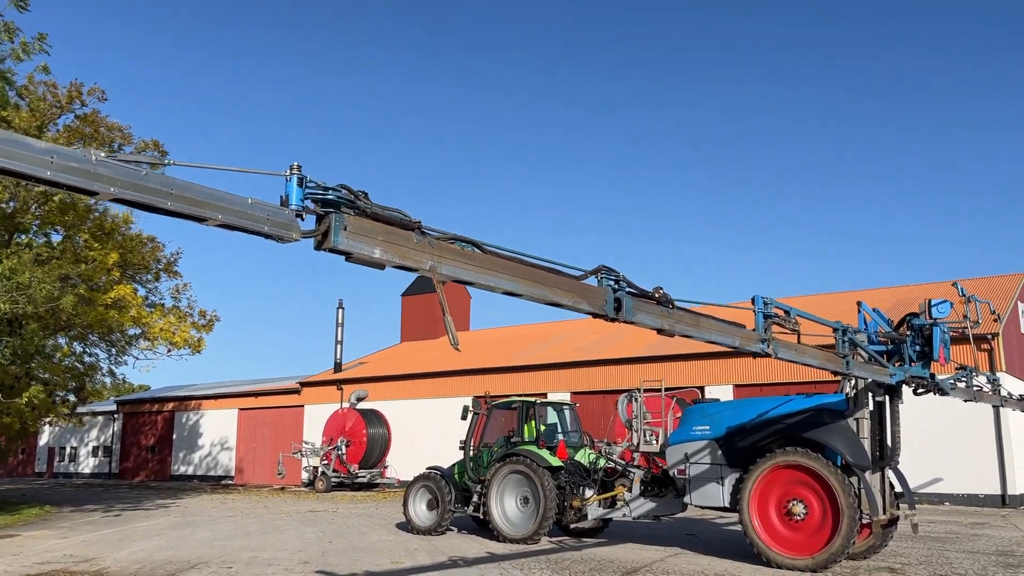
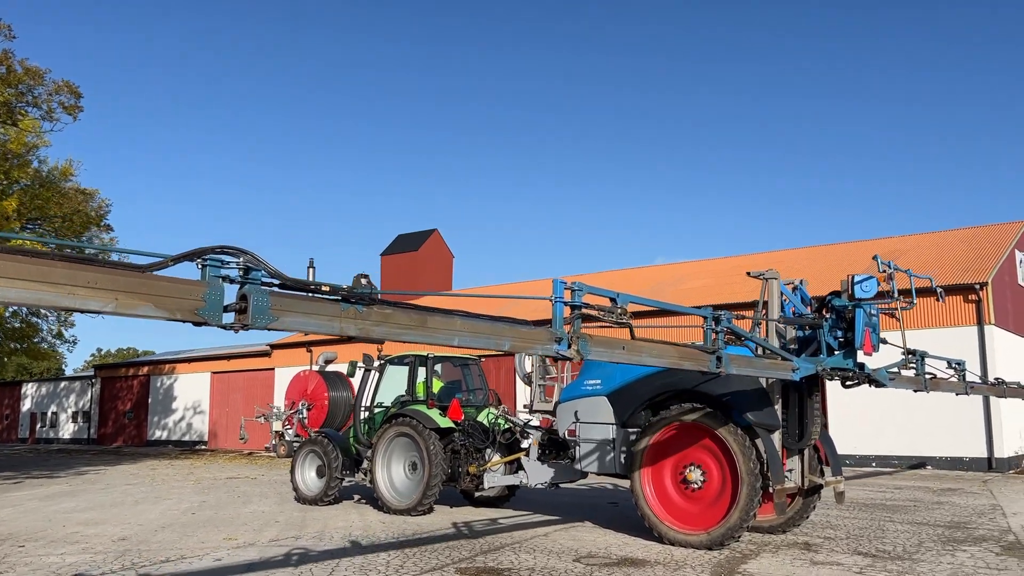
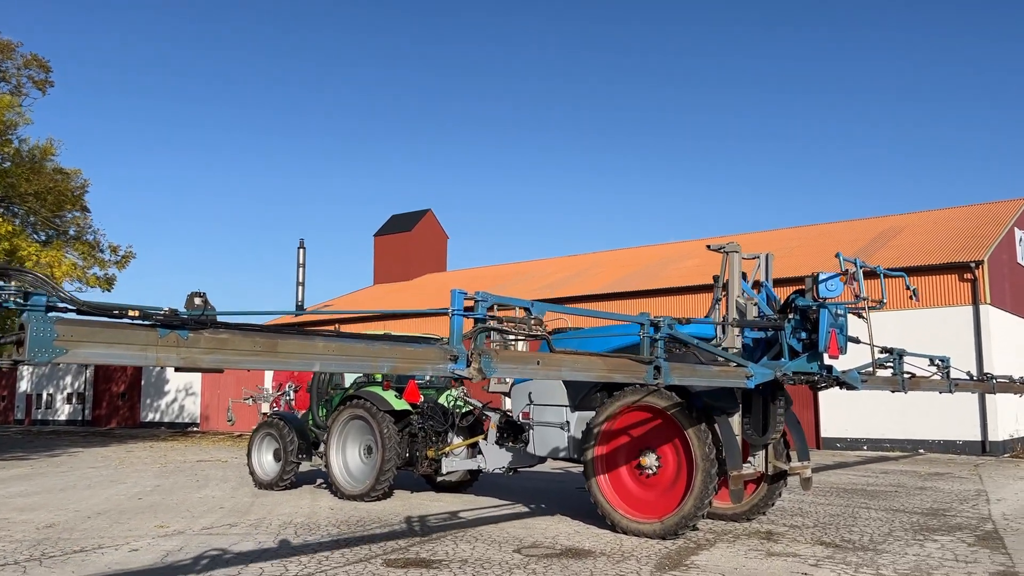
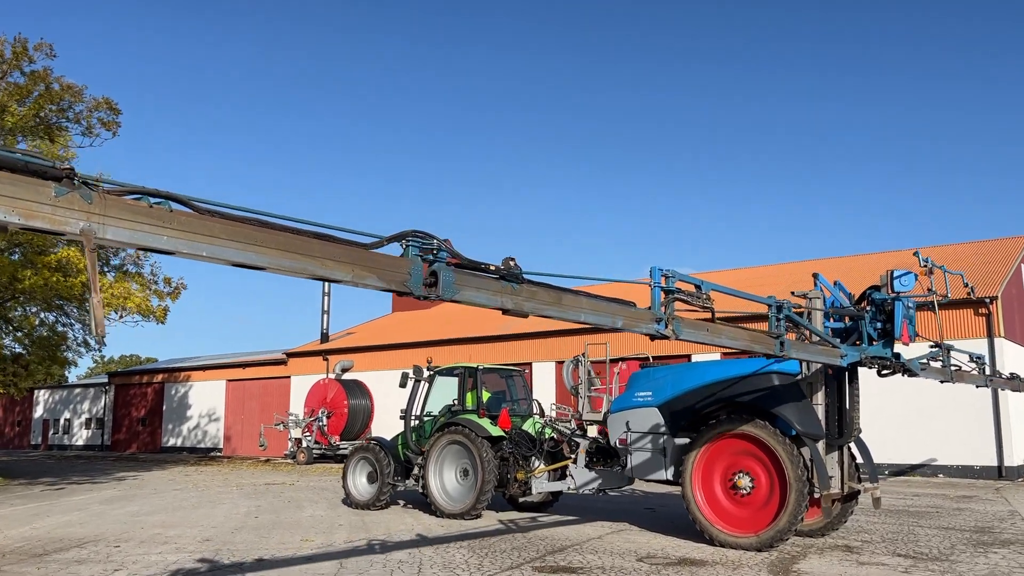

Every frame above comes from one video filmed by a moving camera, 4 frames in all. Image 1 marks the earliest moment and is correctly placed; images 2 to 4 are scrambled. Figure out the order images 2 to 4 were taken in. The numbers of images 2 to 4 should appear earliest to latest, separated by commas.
4, 2, 3
